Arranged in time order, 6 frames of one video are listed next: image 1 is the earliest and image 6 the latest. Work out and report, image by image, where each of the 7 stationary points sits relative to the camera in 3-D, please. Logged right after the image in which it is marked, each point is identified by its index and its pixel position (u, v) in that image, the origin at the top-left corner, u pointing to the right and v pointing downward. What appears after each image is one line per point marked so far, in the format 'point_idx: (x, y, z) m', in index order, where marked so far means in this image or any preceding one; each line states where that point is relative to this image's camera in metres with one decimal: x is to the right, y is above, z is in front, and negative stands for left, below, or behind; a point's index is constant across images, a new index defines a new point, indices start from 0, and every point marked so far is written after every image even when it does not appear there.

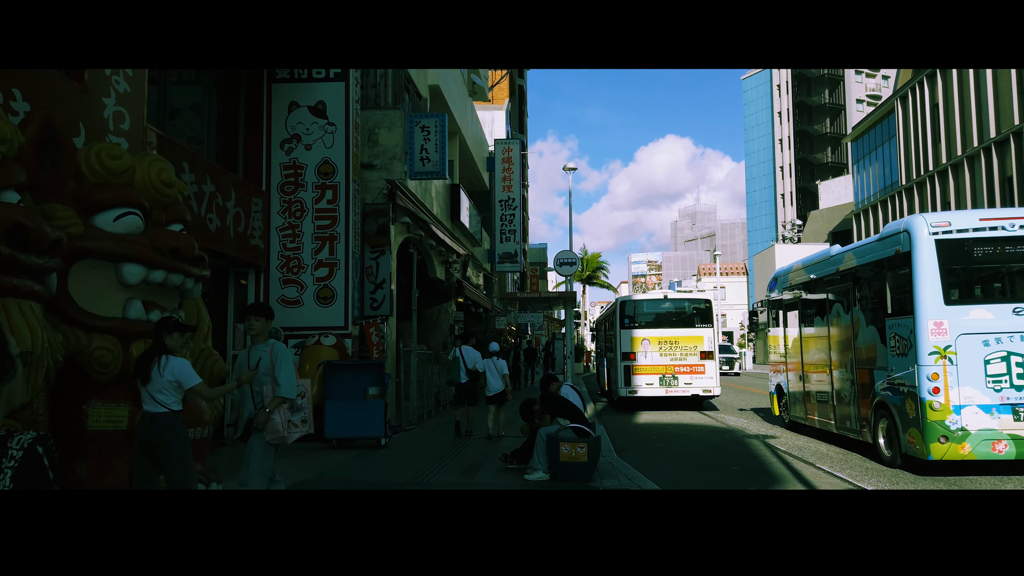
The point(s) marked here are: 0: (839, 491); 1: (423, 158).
0: (+3.4, -2.1, +7.9) m
1: (-1.6, +2.3, +13.4) m
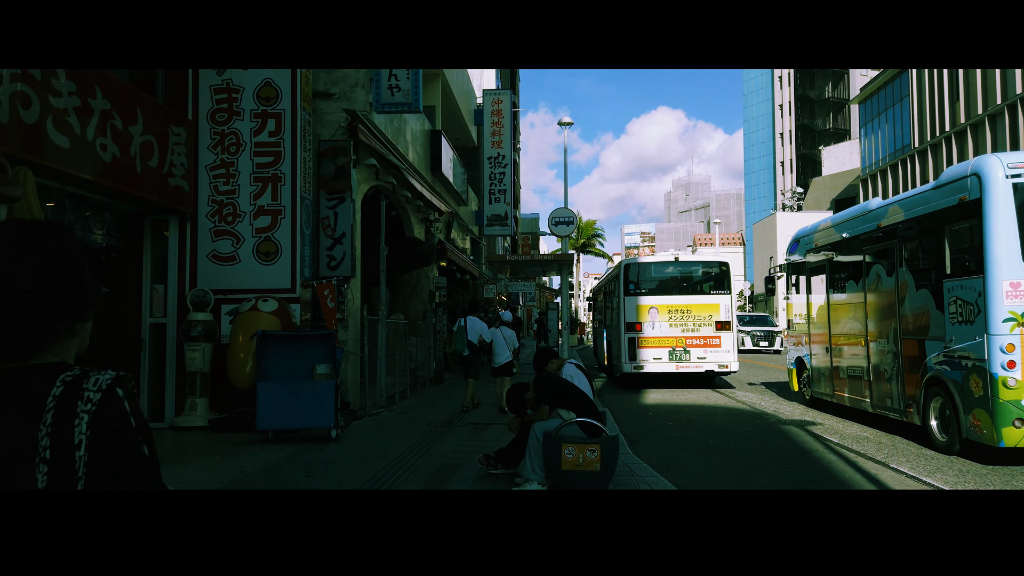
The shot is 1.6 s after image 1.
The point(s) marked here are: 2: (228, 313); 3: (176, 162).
0: (+3.3, -1.7, +5.9) m
1: (-1.8, +3.0, +11.1) m
2: (-3.4, -0.3, +9.1) m
3: (-3.9, +1.5, +8.7) m
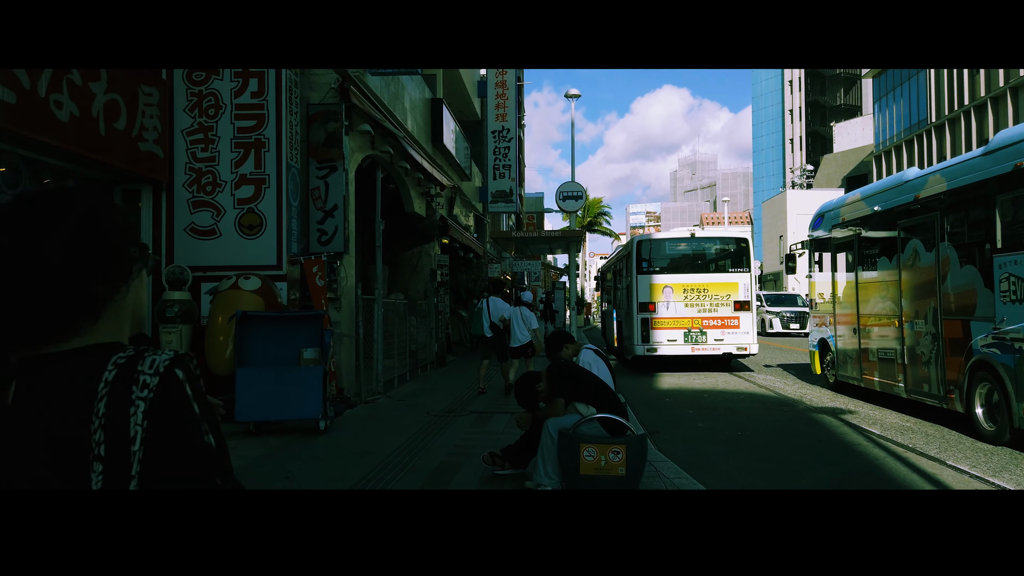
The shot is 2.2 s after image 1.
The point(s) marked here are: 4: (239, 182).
0: (+3.3, -1.5, +5.1) m
1: (-1.7, +3.3, +10.2) m
2: (-3.4, 0.0, +8.3) m
3: (-3.8, +1.7, +7.9) m
4: (-3.0, +1.2, +8.4) m
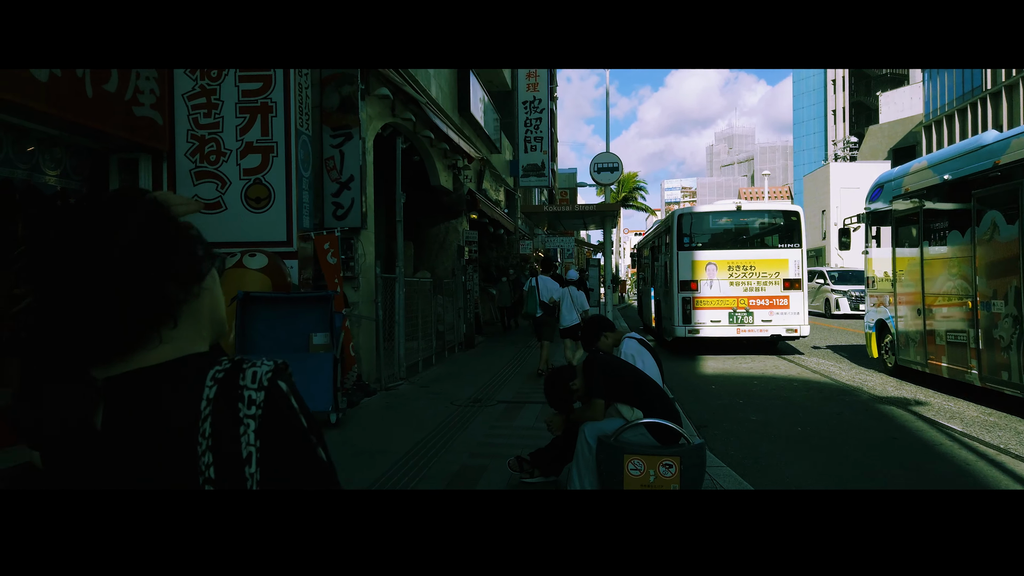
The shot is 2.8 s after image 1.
0: (+3.5, -1.4, +4.2) m
1: (-1.3, +3.5, +9.4) m
2: (-3.1, +0.2, +7.7) m
3: (-3.5, +1.9, +7.2) m
4: (-2.7, +1.4, +7.7) m
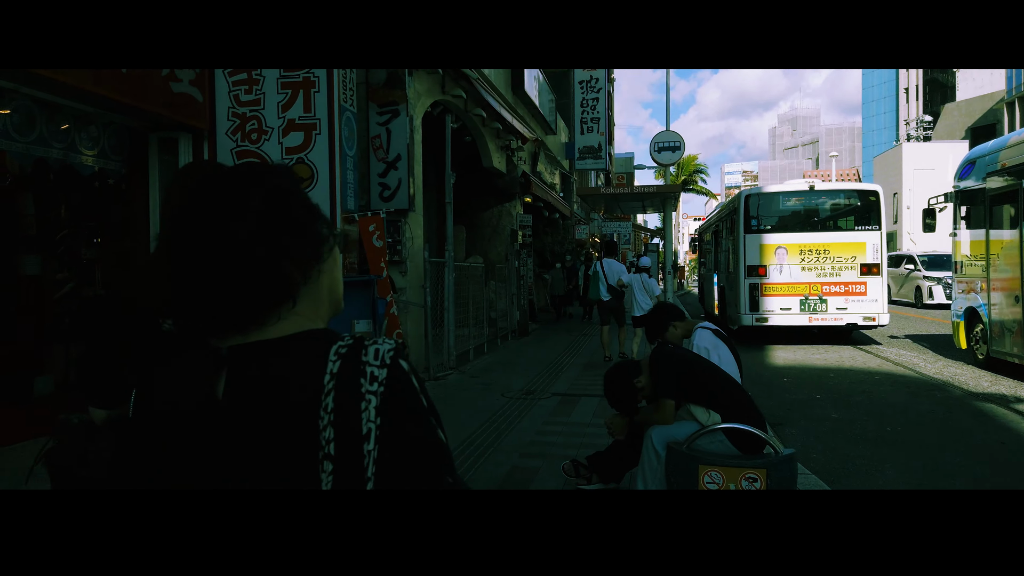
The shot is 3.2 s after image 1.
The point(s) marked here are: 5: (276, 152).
0: (+3.8, -1.3, +3.4) m
1: (-0.6, +3.7, +8.9) m
2: (-2.5, +0.3, +7.4) m
3: (-3.0, +2.1, +6.9) m
4: (-2.2, +1.6, +7.3) m
5: (-2.3, +1.3, +7.4) m
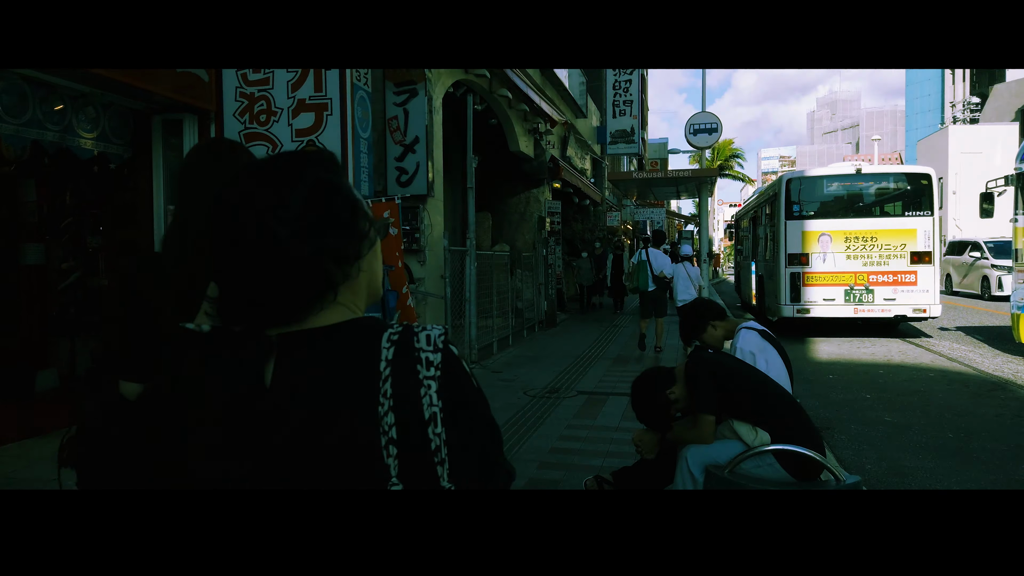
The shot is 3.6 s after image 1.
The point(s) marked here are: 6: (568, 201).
0: (+3.8, -1.3, +2.8) m
1: (-0.3, +3.8, +8.4) m
2: (-2.3, +0.4, +7.0) m
3: (-2.8, +2.1, +6.5) m
4: (-2.0, +1.6, +6.9) m
5: (-2.1, +1.4, +6.9) m
6: (+1.4, +2.2, +19.0) m
